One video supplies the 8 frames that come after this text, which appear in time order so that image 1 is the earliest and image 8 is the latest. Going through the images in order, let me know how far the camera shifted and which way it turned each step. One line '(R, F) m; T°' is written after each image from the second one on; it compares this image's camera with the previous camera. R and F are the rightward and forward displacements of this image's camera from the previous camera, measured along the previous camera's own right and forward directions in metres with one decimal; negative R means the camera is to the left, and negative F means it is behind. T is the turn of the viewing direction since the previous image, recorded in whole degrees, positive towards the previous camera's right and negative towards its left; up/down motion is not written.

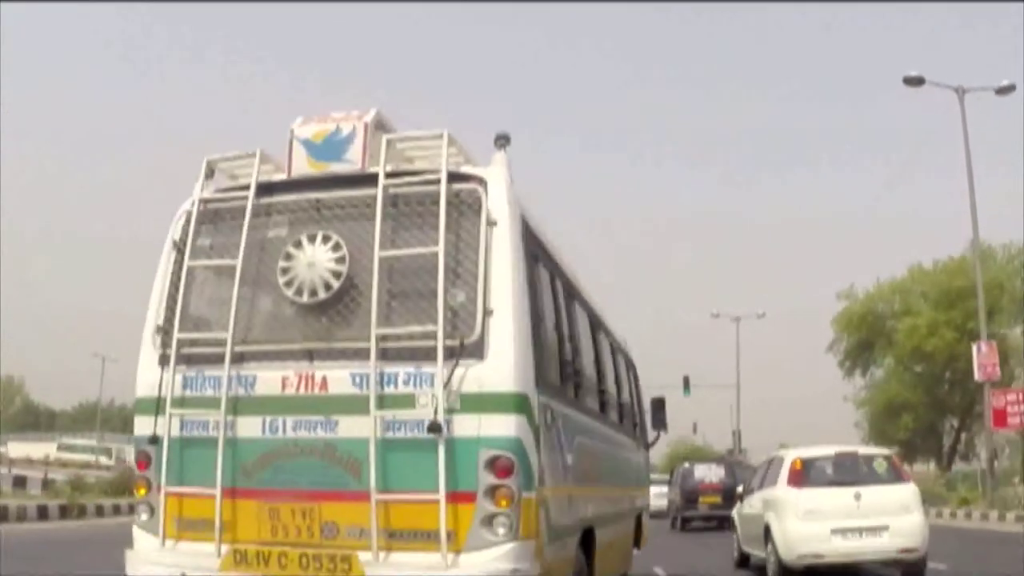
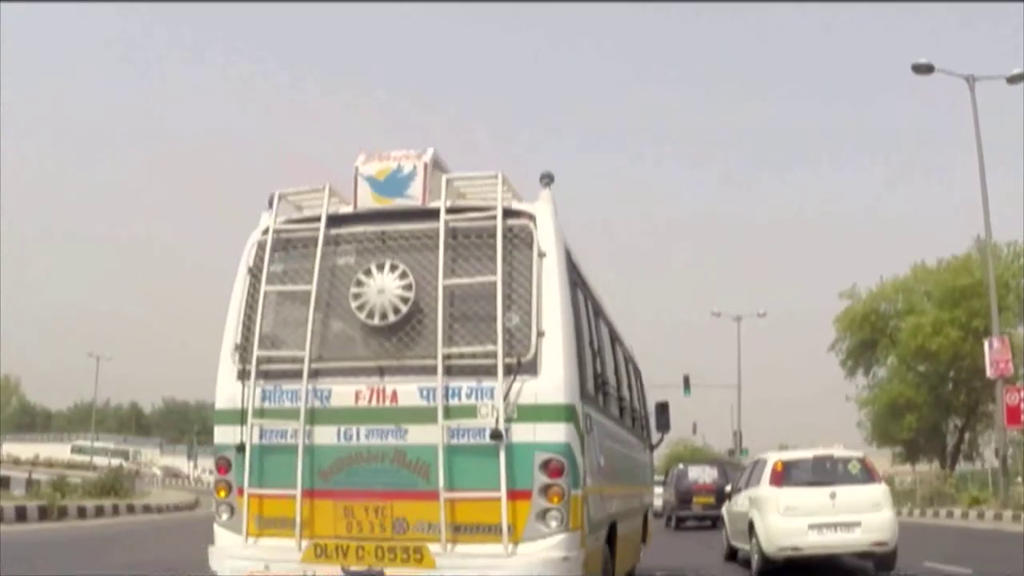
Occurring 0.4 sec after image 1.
(-0.3, -0.9) m; 0°
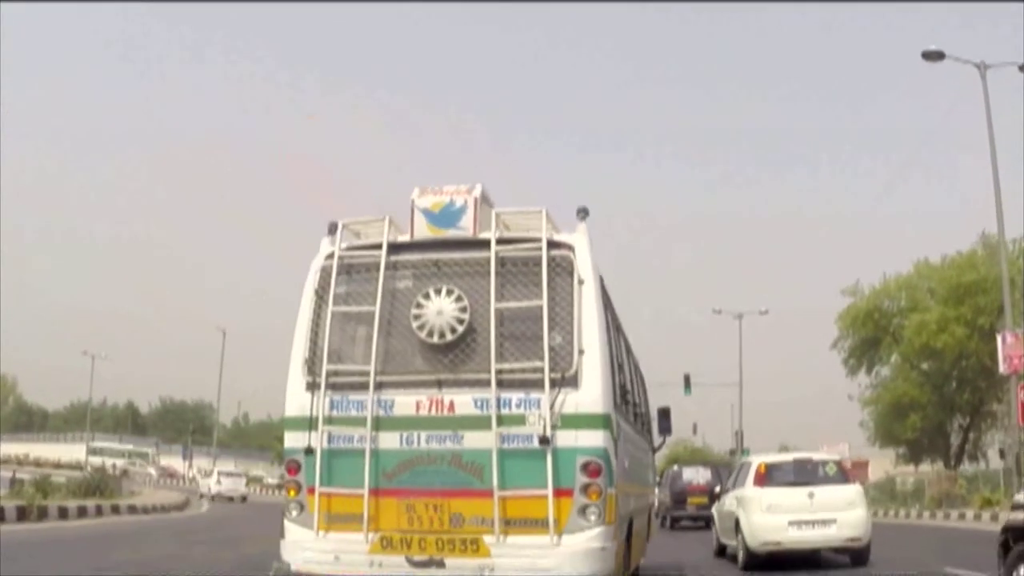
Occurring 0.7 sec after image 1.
(-0.3, -1.1) m; 0°
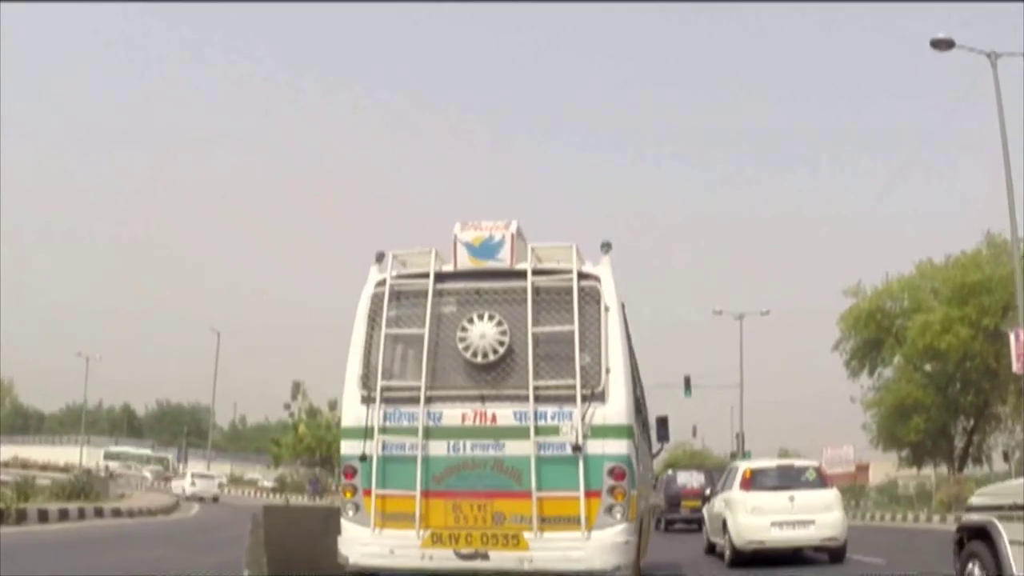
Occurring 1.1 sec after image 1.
(-0.3, -1.2) m; 0°
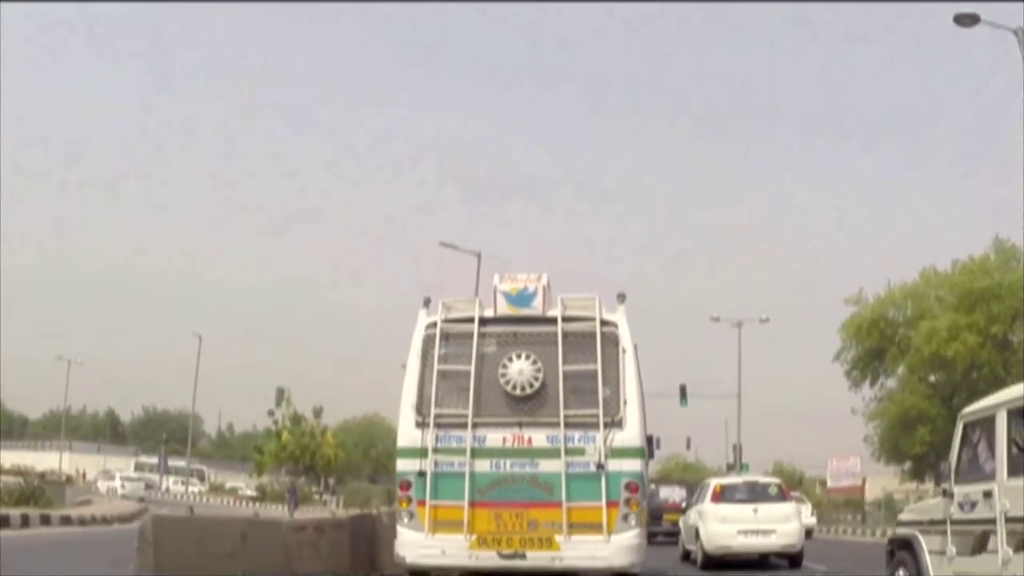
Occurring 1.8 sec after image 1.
(-0.3, -2.1) m; 0°
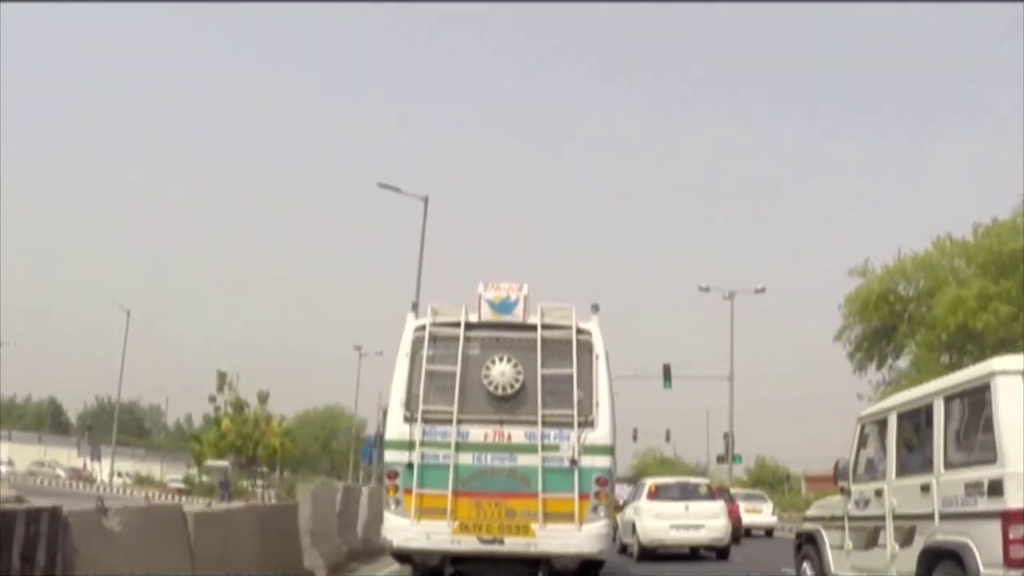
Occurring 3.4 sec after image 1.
(-0.1, -1.2) m; +1°
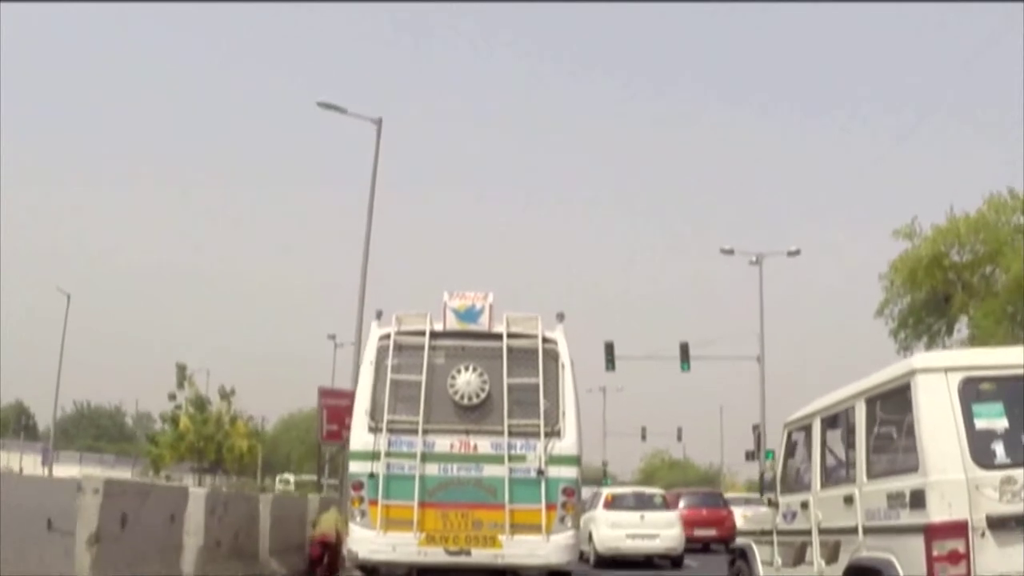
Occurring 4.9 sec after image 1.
(+0.2, +0.2) m; +1°
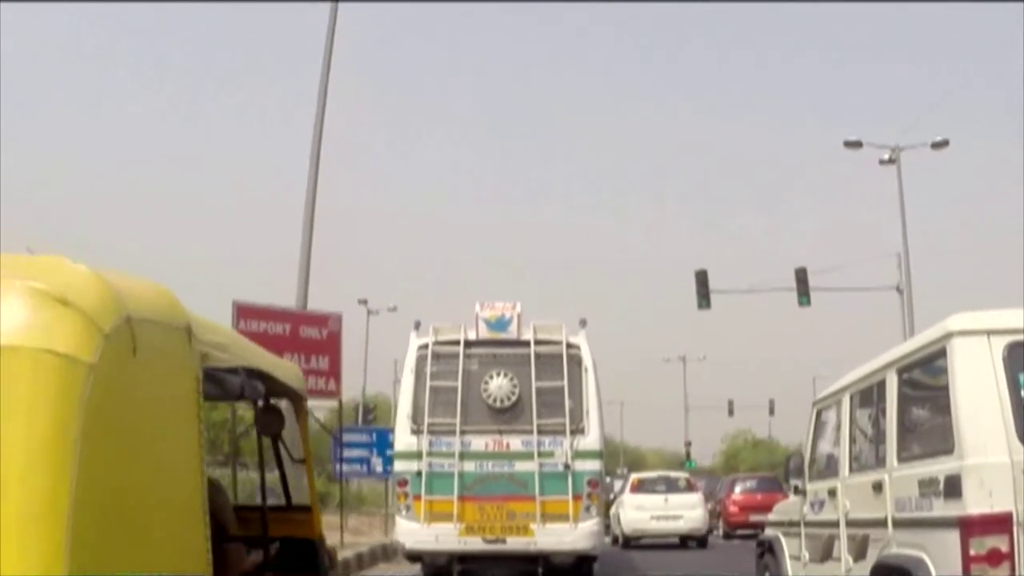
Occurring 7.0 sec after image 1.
(-0.3, -1.4) m; 0°
